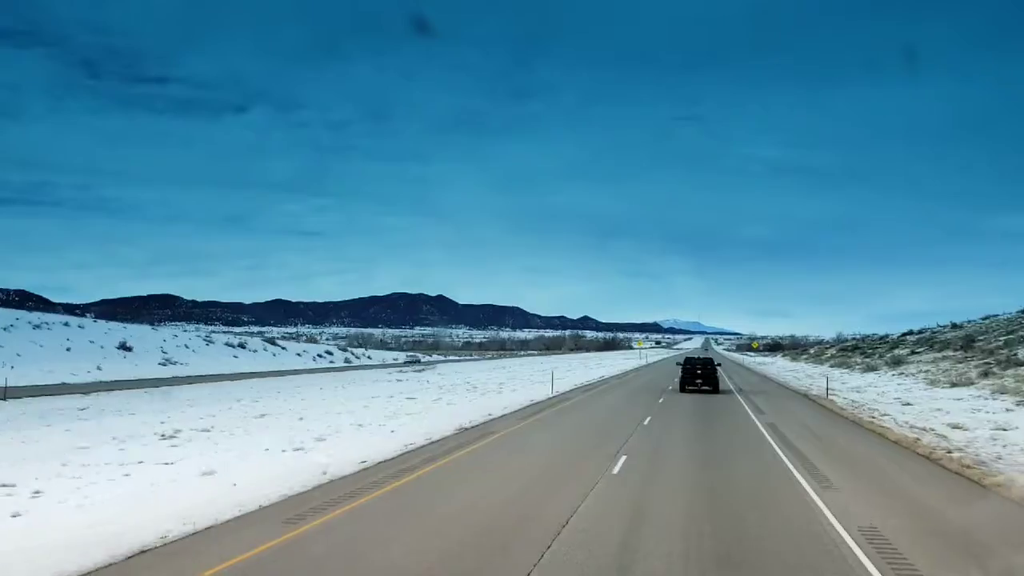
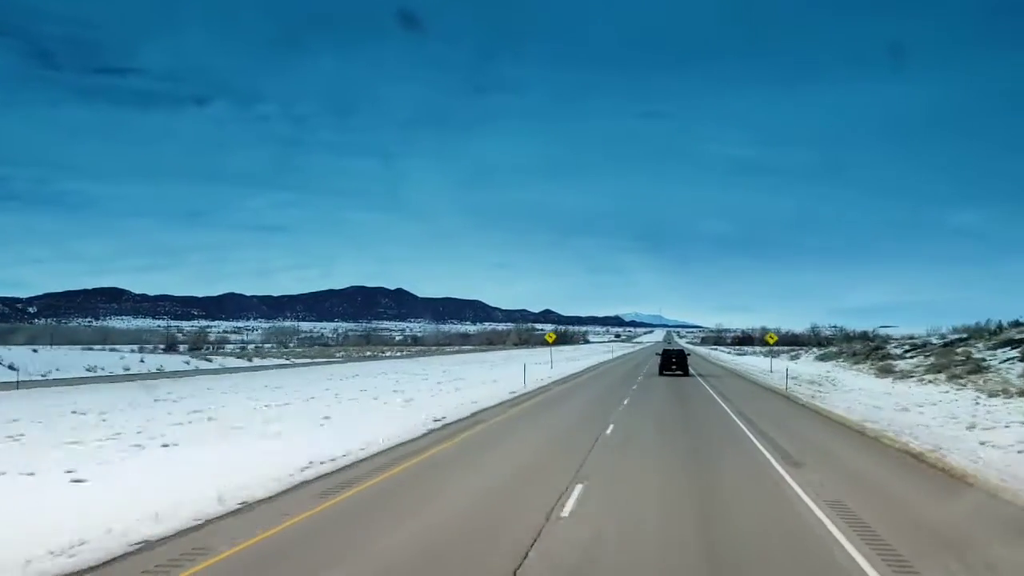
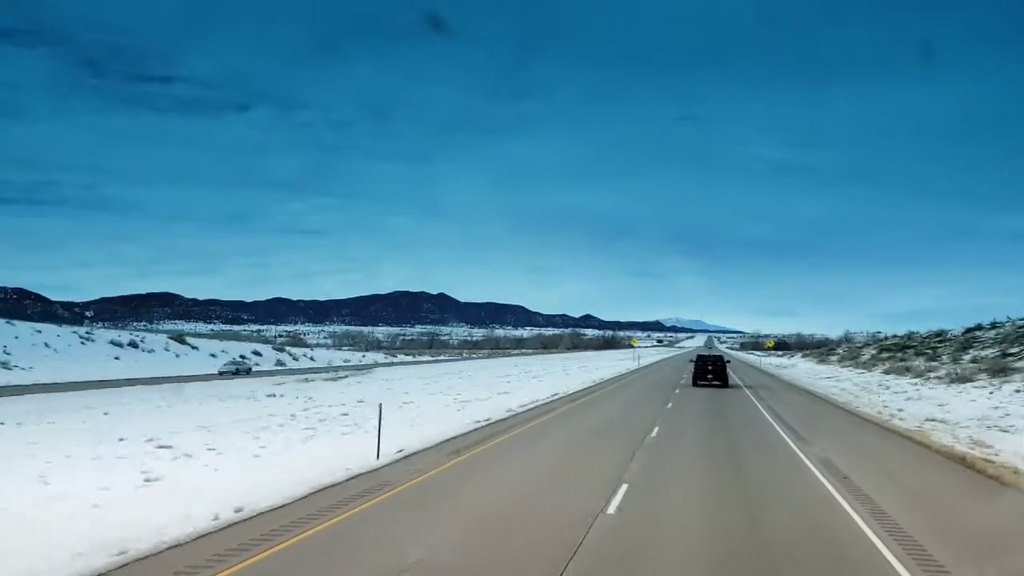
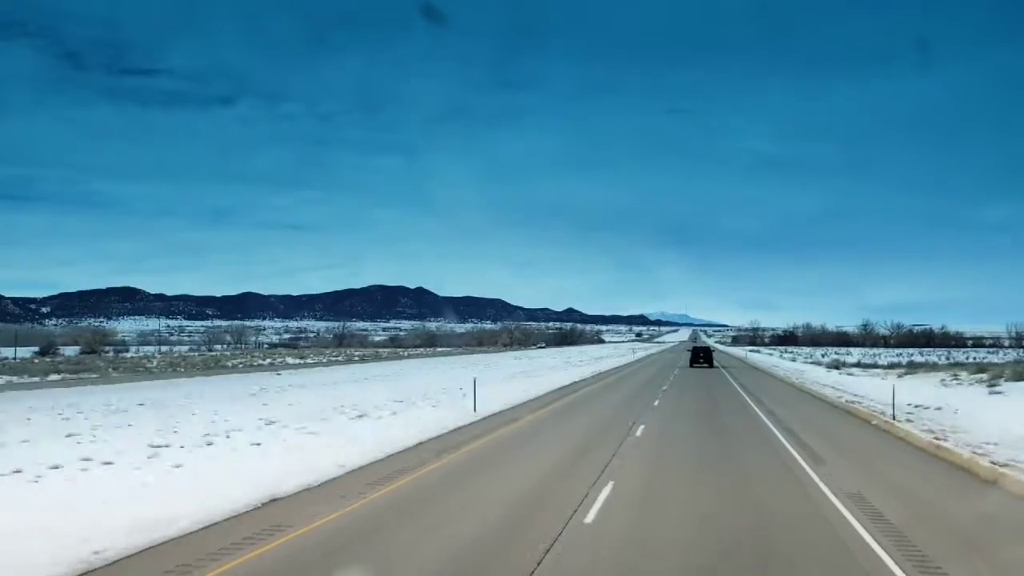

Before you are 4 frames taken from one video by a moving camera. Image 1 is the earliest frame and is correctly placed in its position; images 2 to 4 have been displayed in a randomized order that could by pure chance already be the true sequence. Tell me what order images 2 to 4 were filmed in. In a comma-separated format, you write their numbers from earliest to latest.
3, 2, 4
